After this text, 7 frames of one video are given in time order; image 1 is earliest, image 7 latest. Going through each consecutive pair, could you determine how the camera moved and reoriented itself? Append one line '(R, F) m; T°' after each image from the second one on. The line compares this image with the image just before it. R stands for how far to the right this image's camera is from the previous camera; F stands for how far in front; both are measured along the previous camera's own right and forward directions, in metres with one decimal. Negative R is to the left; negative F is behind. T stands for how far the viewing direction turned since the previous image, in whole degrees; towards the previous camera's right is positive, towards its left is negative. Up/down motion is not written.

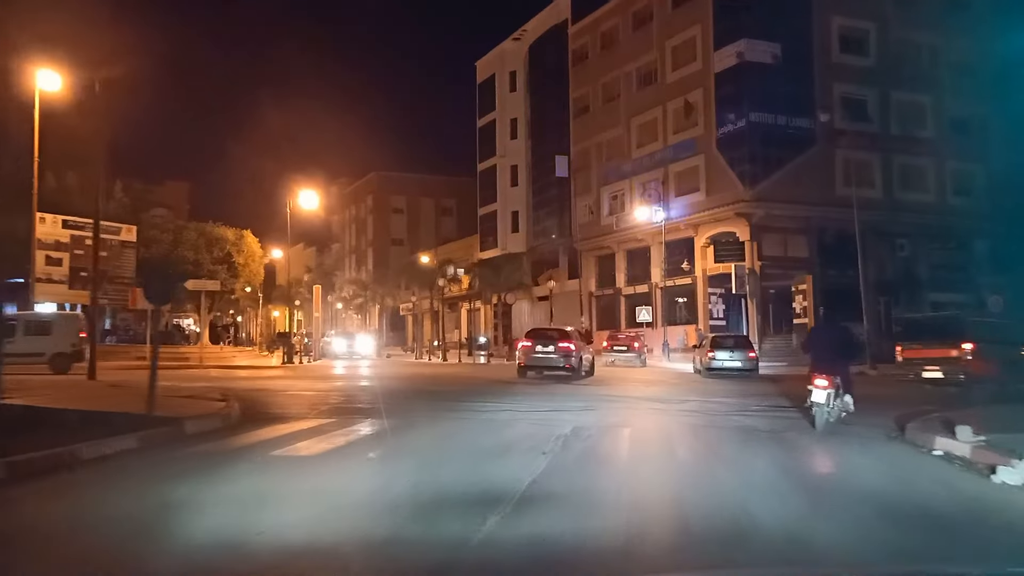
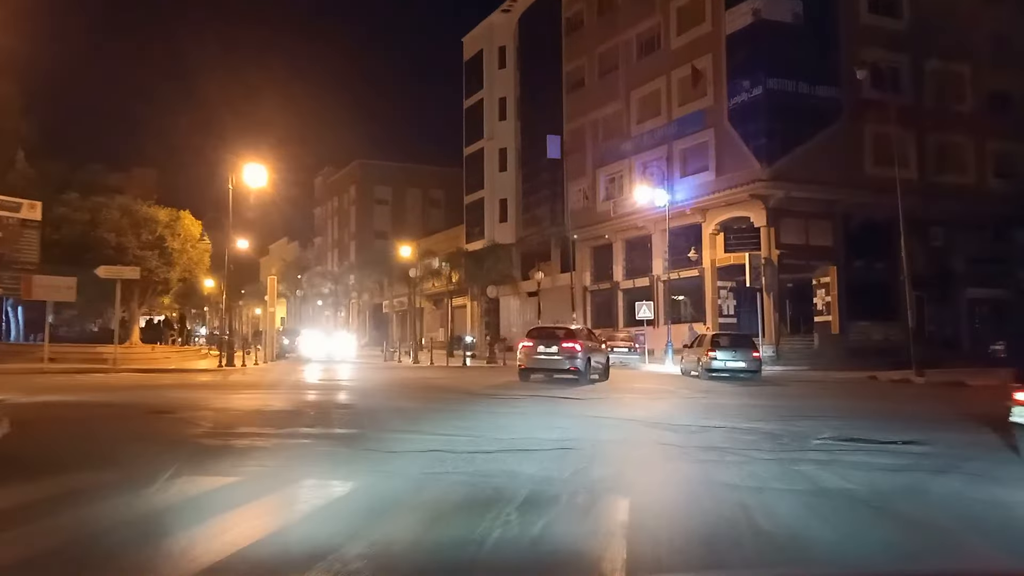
(+0.8, +5.8) m; 0°
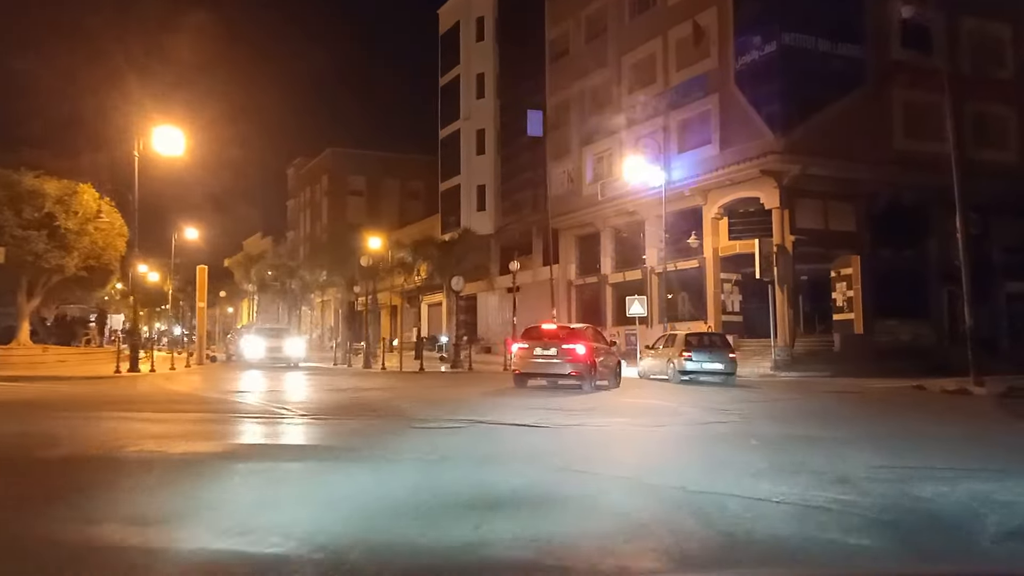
(+0.9, +6.0) m; +1°
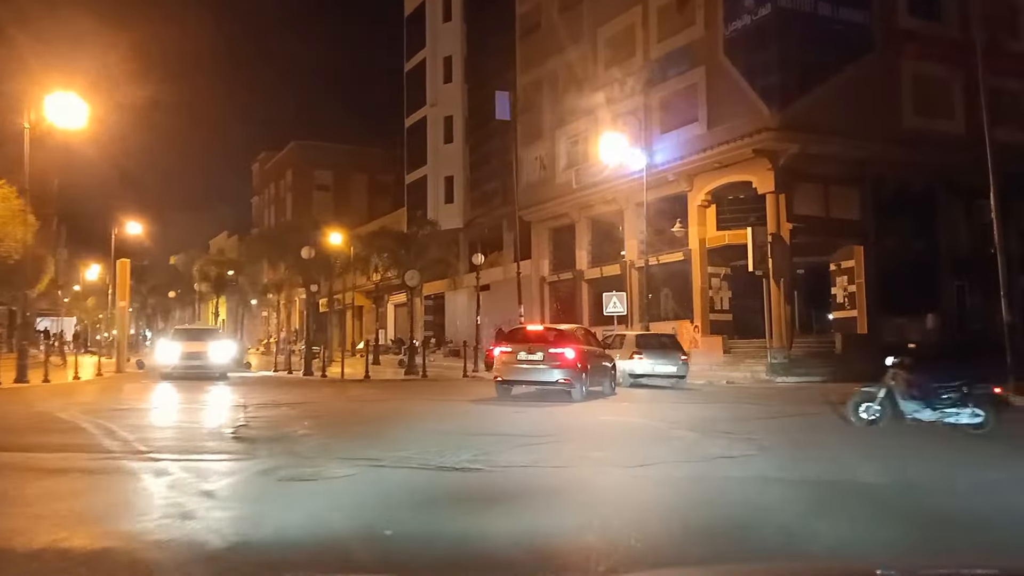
(+0.7, +4.0) m; +1°
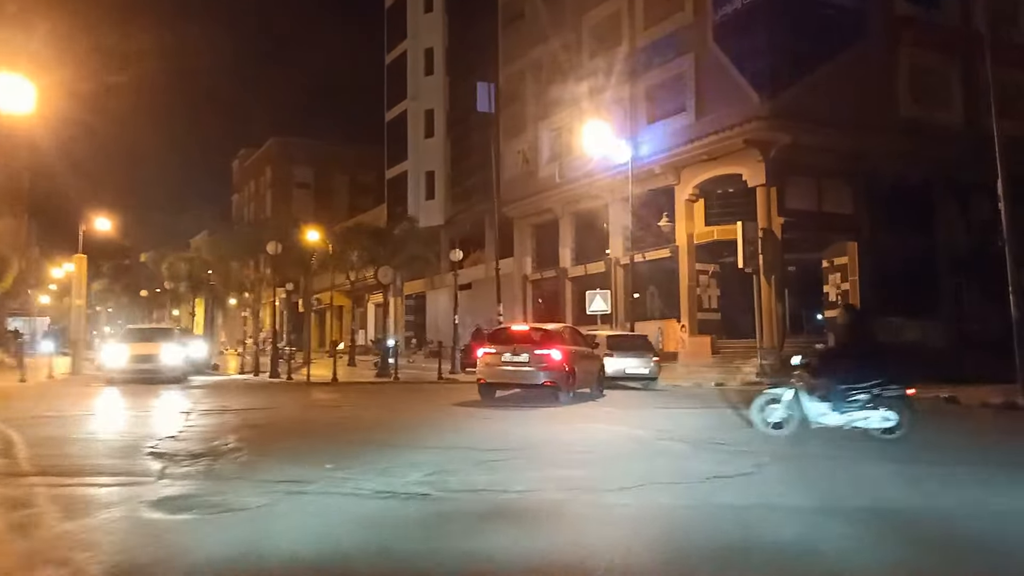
(+0.3, +1.5) m; +1°
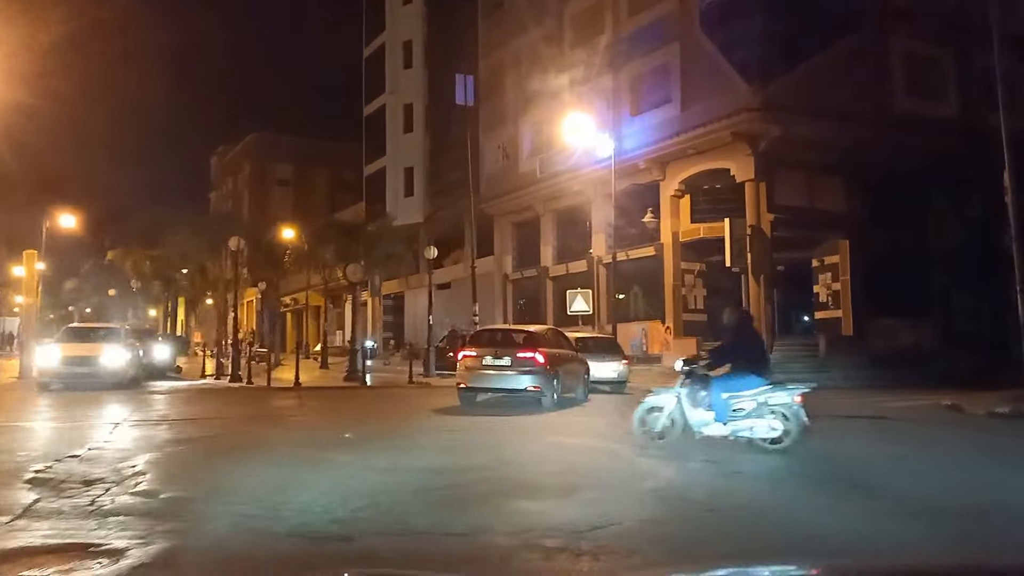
(+0.3, +1.4) m; +1°
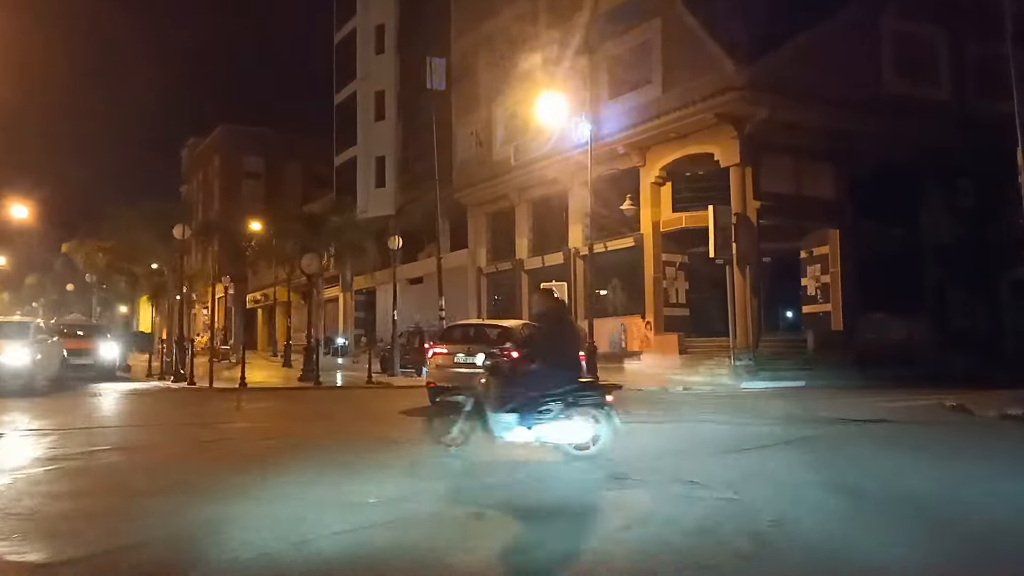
(+0.4, +1.9) m; +1°
